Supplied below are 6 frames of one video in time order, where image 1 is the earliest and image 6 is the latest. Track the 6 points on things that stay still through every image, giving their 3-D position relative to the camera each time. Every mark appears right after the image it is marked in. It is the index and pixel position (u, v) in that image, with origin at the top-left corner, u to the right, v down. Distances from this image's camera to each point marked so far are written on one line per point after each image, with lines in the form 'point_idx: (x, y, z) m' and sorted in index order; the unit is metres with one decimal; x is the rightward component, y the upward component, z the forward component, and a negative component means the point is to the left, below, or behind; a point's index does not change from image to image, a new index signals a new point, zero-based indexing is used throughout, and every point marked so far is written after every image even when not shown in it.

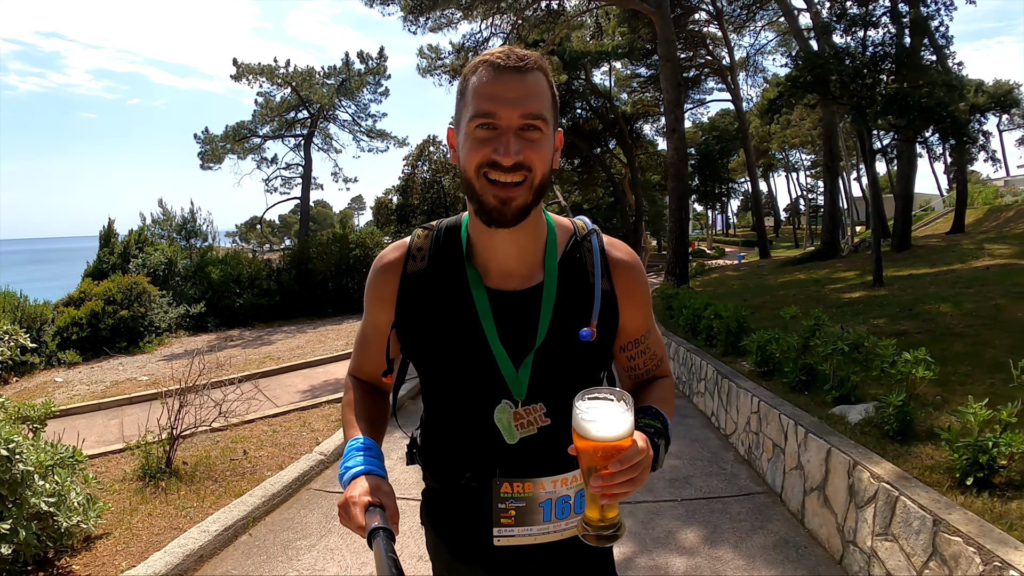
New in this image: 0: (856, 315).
0: (+4.7, -0.4, +8.1) m
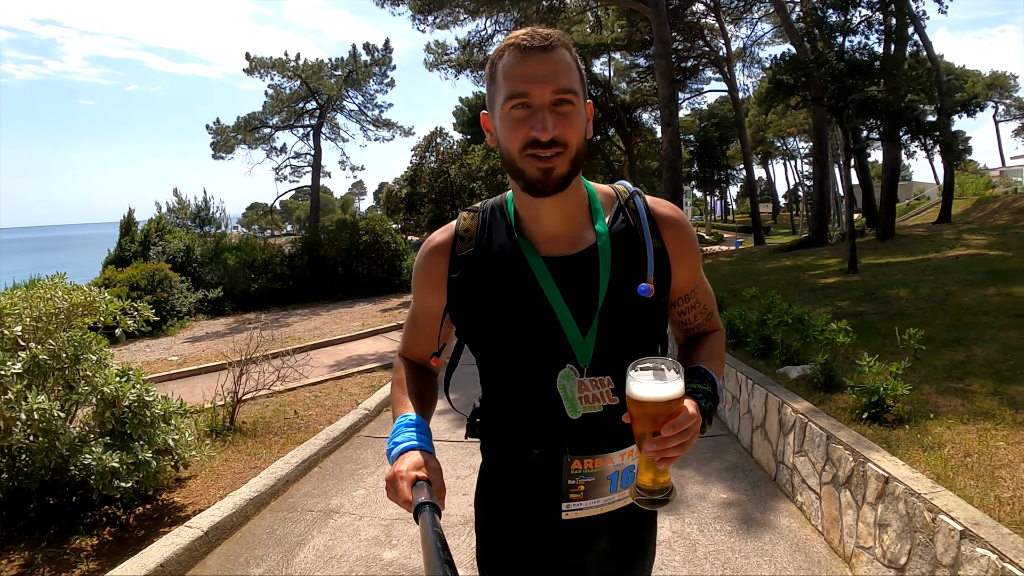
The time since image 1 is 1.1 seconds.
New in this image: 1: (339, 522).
0: (+4.8, -0.2, +9.1) m
1: (-1.1, -1.4, +3.6) m
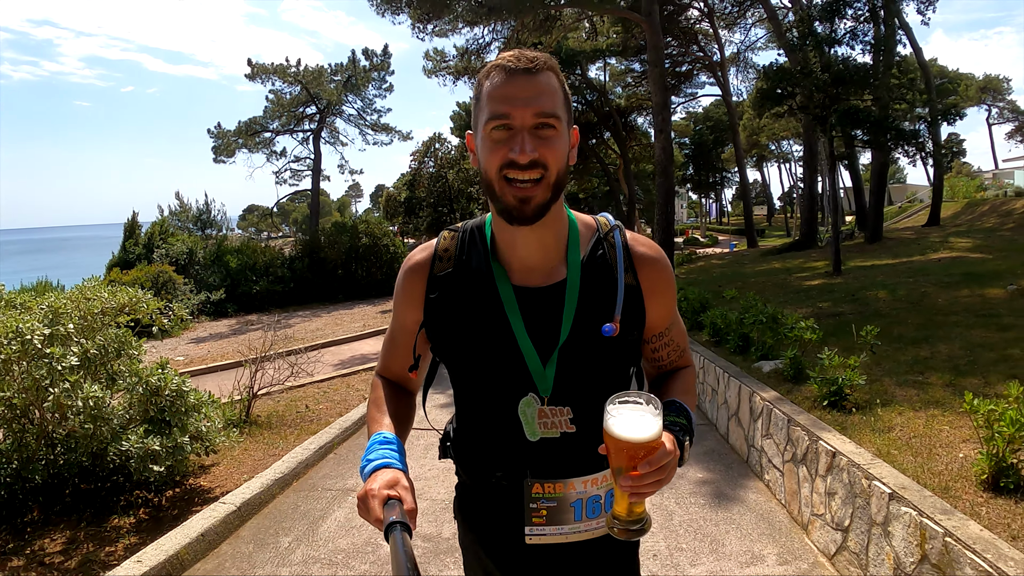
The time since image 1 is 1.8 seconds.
0: (+4.8, -0.2, +9.5) m
1: (-1.1, -1.4, +4.1) m
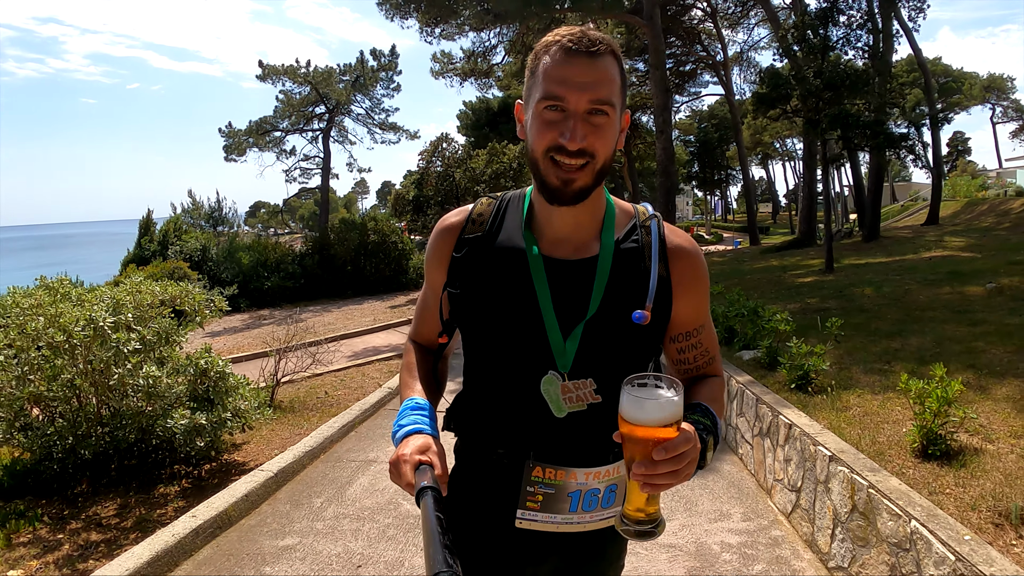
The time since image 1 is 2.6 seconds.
0: (+4.9, -0.1, +10.0) m
1: (-1.0, -1.4, +4.6) m
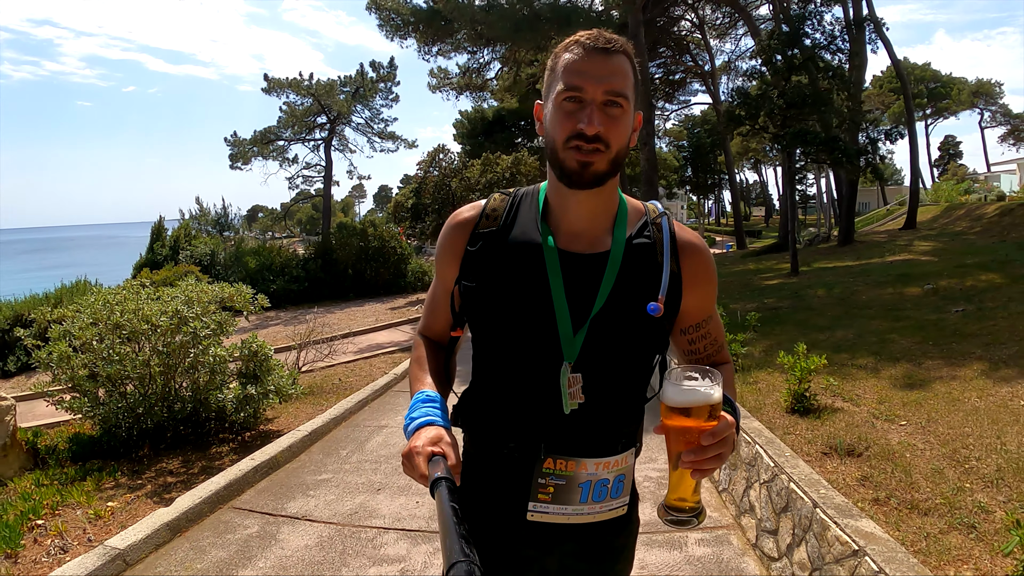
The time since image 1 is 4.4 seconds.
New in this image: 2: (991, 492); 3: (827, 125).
0: (+4.7, -0.2, +11.2) m
1: (-1.2, -1.4, +5.7) m
2: (+2.5, -1.1, +3.1) m
3: (+7.6, +4.0, +14.3) m
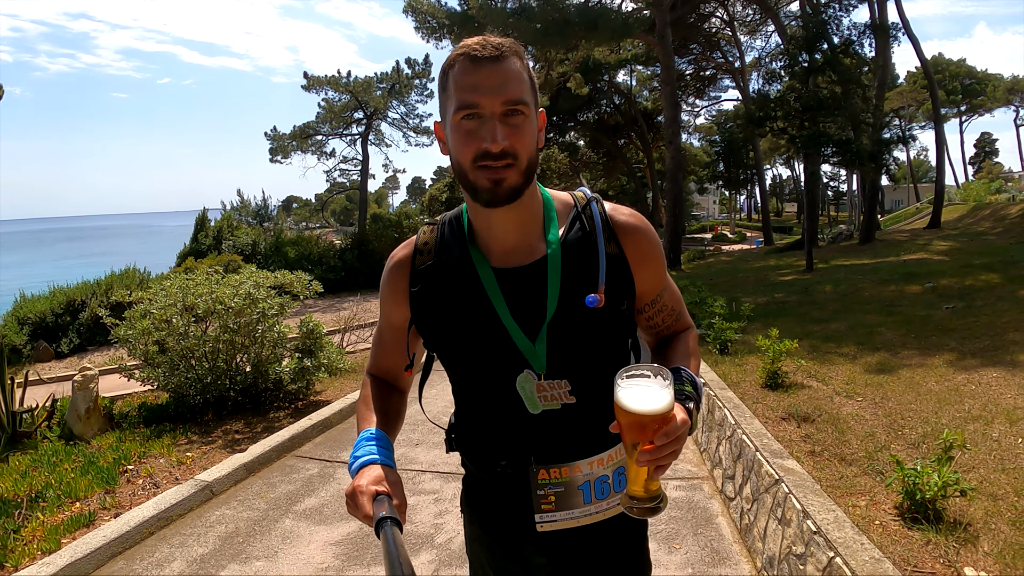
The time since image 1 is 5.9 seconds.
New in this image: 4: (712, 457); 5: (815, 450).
0: (+5.1, -0.1, +11.8) m
1: (-1.0, -1.3, +6.6) m
2: (+2.5, -1.0, +3.8) m
3: (+8.3, +4.0, +14.8) m
4: (+1.5, -1.3, +4.5) m
5: (+2.0, -1.0, +3.8) m
